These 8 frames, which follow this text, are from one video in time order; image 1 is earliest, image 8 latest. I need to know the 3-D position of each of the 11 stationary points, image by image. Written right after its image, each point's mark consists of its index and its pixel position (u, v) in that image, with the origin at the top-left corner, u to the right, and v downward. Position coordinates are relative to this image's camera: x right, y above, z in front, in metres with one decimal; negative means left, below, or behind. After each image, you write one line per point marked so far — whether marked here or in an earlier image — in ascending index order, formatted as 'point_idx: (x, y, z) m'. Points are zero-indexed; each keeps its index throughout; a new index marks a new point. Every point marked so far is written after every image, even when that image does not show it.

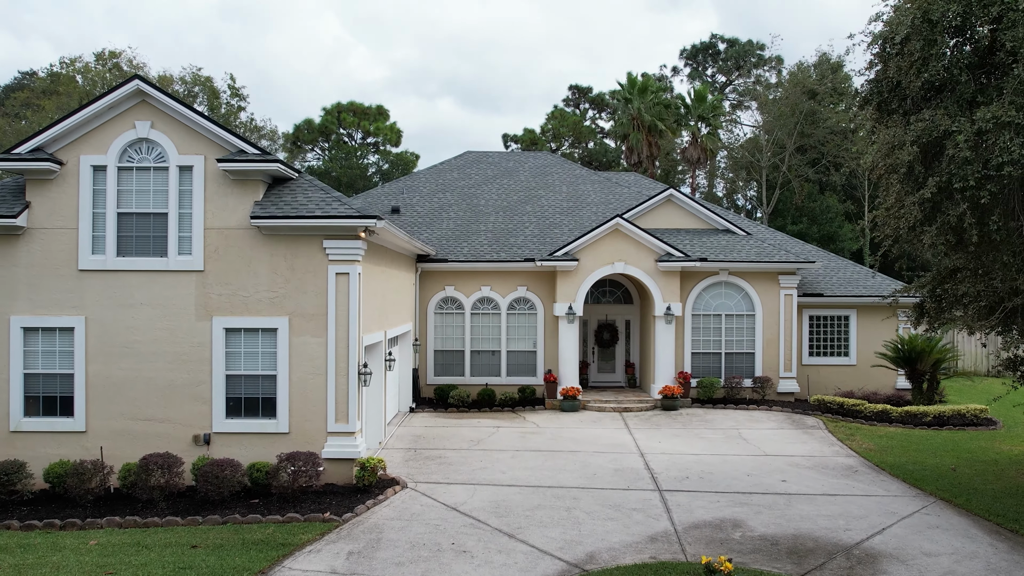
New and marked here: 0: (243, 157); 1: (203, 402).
0: (-4.0, +2.0, +11.8) m
1: (-4.7, -1.8, +12.1) m
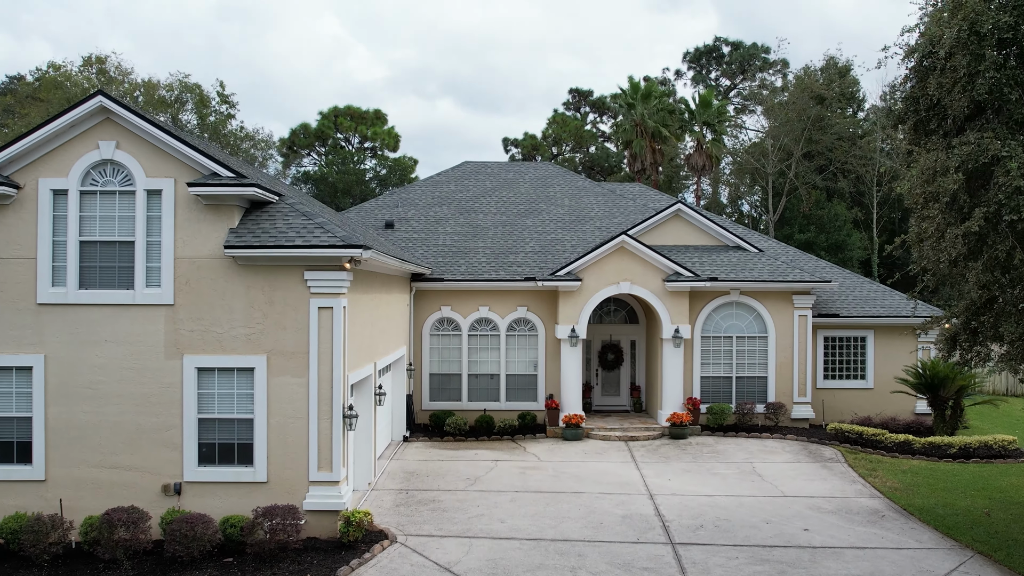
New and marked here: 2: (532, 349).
0: (-4.1, +1.5, +10.8) m
1: (-4.8, -2.3, +11.1) m
2: (+0.5, -1.5, +19.6) m
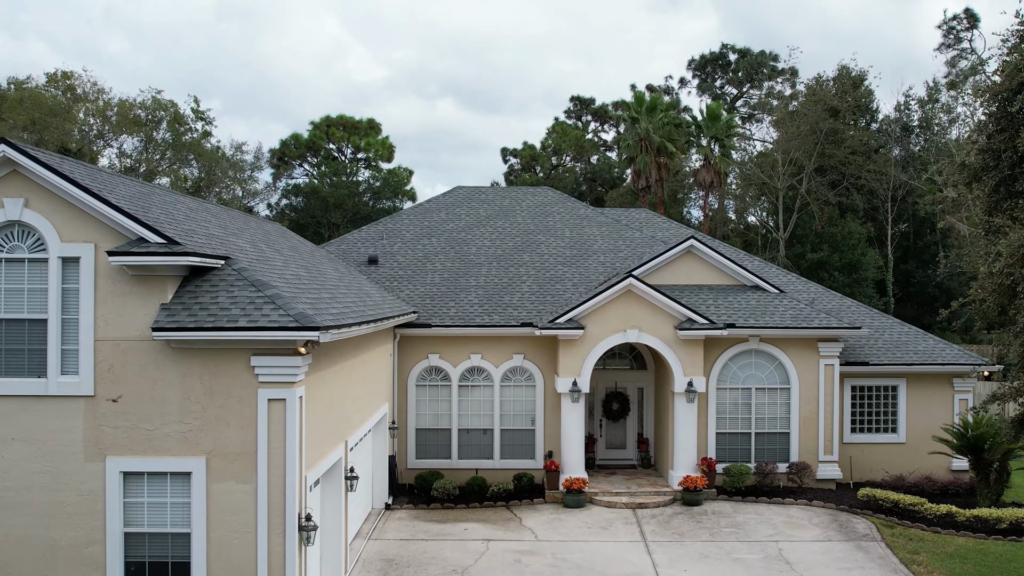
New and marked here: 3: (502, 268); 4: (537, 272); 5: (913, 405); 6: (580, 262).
0: (-4.2, +0.5, +8.9) m
1: (-4.9, -3.3, +9.2) m
2: (+0.4, -2.6, +17.7) m
3: (-0.2, +0.5, +19.3) m
4: (+0.6, +0.4, +19.1) m
5: (+9.4, -2.7, +18.4) m
6: (+1.7, +0.6, +19.5) m
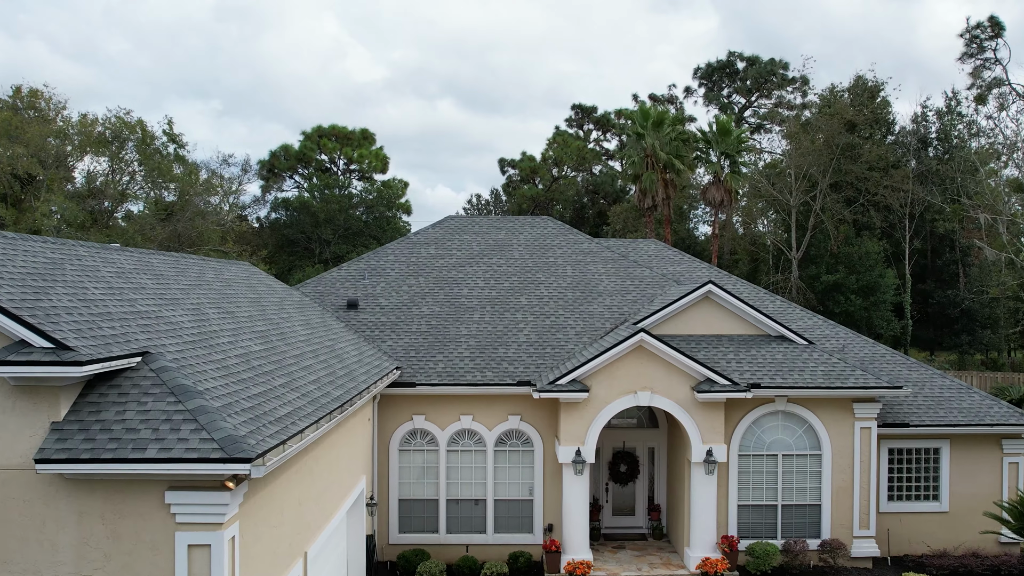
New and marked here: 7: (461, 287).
0: (-4.3, -0.6, +6.9) m
1: (-5.0, -4.3, +7.2) m
2: (+0.3, -3.6, +15.7) m
3: (-0.3, -0.5, +17.3) m
4: (+0.5, -0.7, +17.1) m
5: (+9.3, -3.8, +16.4) m
6: (+1.6, -0.4, +17.5) m
7: (-1.2, 0.0, +18.1) m
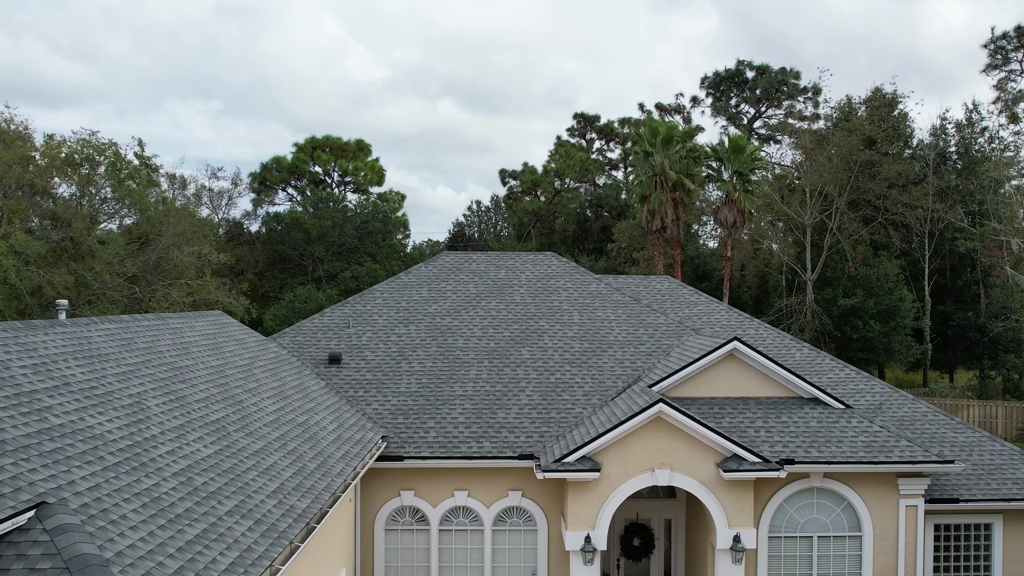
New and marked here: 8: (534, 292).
0: (-4.3, -1.6, +5.1) m
1: (-5.0, -5.3, +5.4) m
2: (+0.3, -4.7, +14.0) m
3: (-0.3, -1.6, +15.5) m
4: (+0.5, -1.7, +15.3) m
5: (+9.3, -4.8, +14.6) m
6: (+1.6, -1.5, +15.7) m
7: (-1.2, -1.0, +16.3) m
8: (+0.5, -0.1, +17.7) m
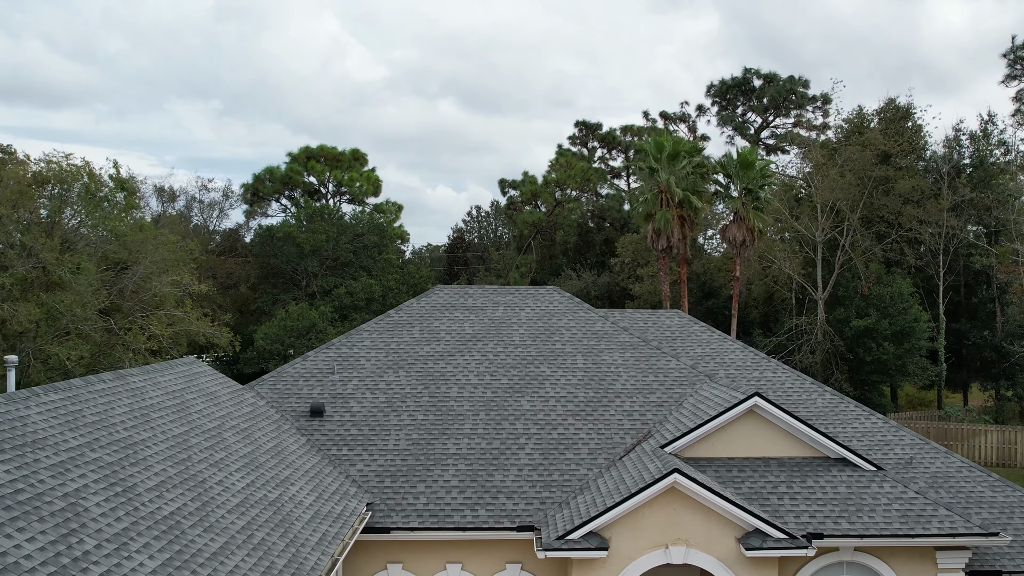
0: (-4.3, -2.5, +3.8) m
1: (-5.0, -6.2, +4.1) m
2: (+0.3, -5.5, +12.7) m
3: (-0.3, -2.4, +14.2) m
4: (+0.5, -2.5, +14.0) m
5: (+9.2, -5.7, +13.3) m
6: (+1.6, -2.3, +14.4) m
7: (-1.2, -1.9, +15.0) m
8: (+0.5, -0.9, +16.4) m
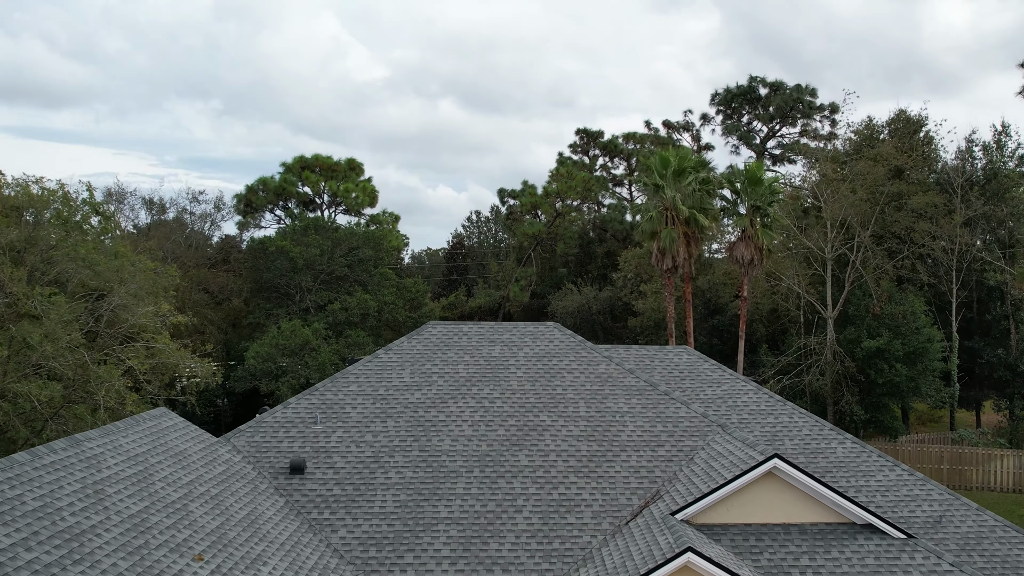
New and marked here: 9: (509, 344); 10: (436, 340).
0: (-4.4, -3.2, +2.7) m
1: (-5.1, -7.0, +3.0) m
2: (+0.2, -6.3, +11.5) m
3: (-0.4, -3.2, +13.1) m
4: (+0.4, -3.3, +12.9) m
5: (+9.2, -6.5, +12.2) m
6: (+1.5, -3.1, +13.3) m
7: (-1.2, -2.6, +13.9) m
8: (+0.4, -1.7, +15.3) m
9: (0.0, -1.1, +16.3) m
10: (-1.5, -1.1, +16.1) m
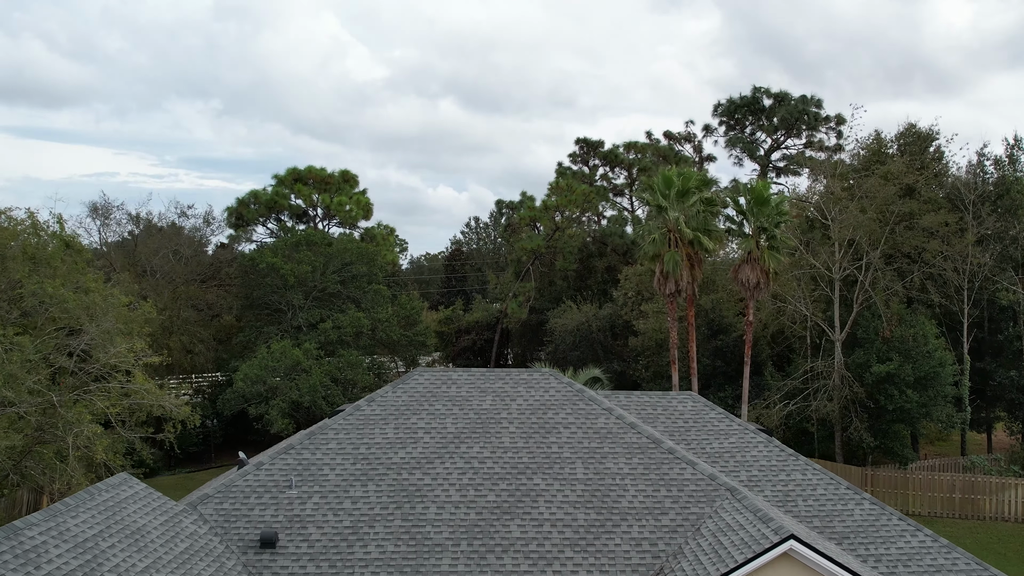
0: (-4.5, -4.1, +1.6) m
1: (-5.2, -7.9, +1.9) m
2: (0.0, -7.1, +10.4) m
3: (-0.5, -4.1, +12.0) m
4: (+0.3, -4.2, +11.8) m
5: (+9.0, -7.3, +11.1) m
6: (+1.4, -3.9, +12.2) m
7: (-1.4, -3.5, +12.8) m
8: (+0.3, -2.6, +14.2) m
9: (-0.2, -2.0, +15.2) m
10: (-1.7, -2.0, +15.0) m
